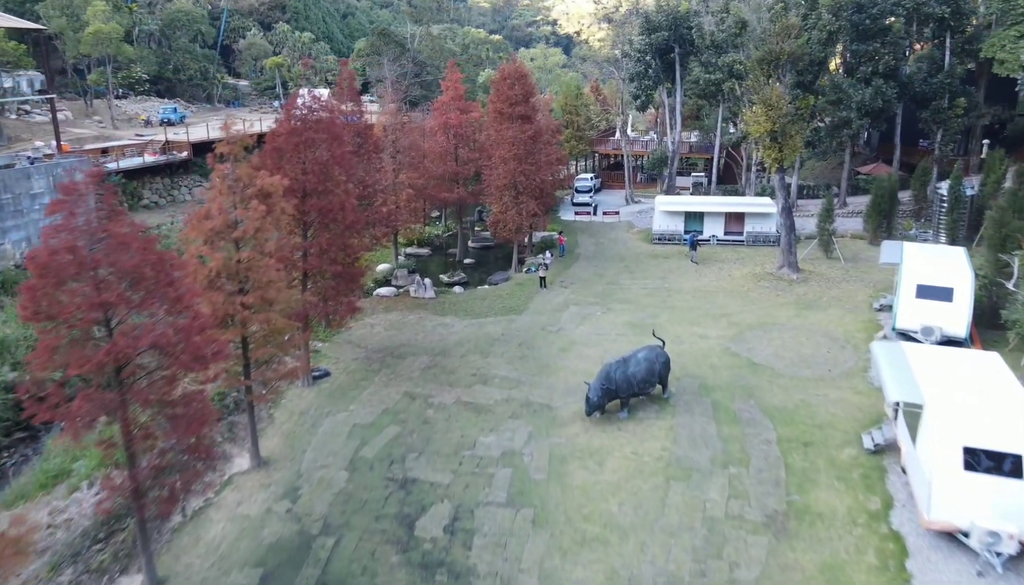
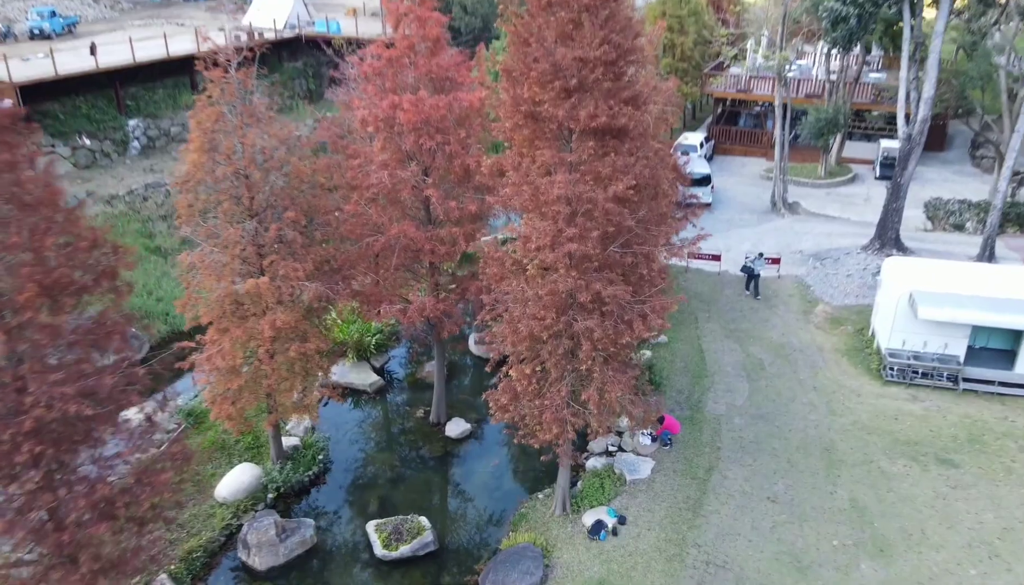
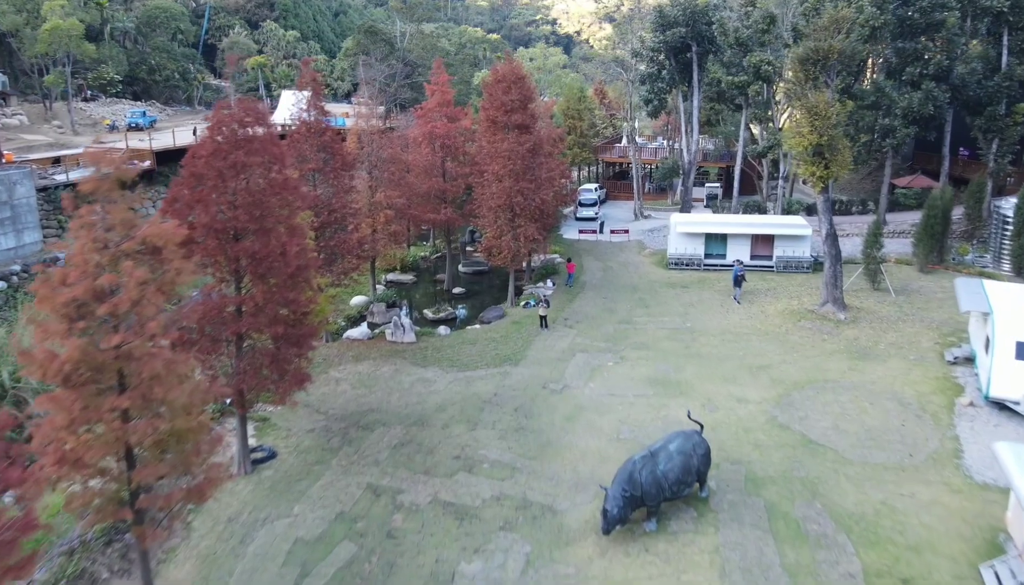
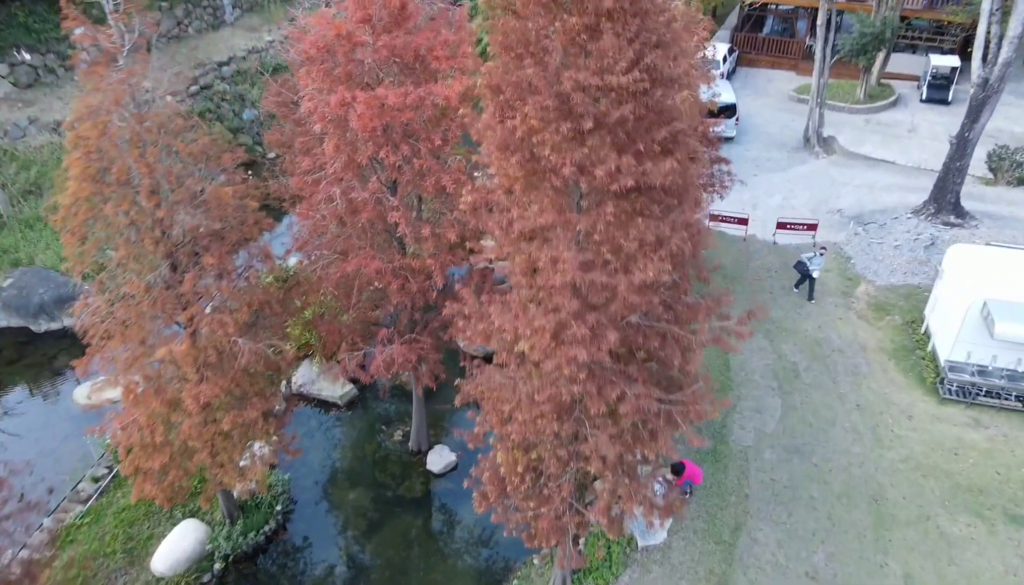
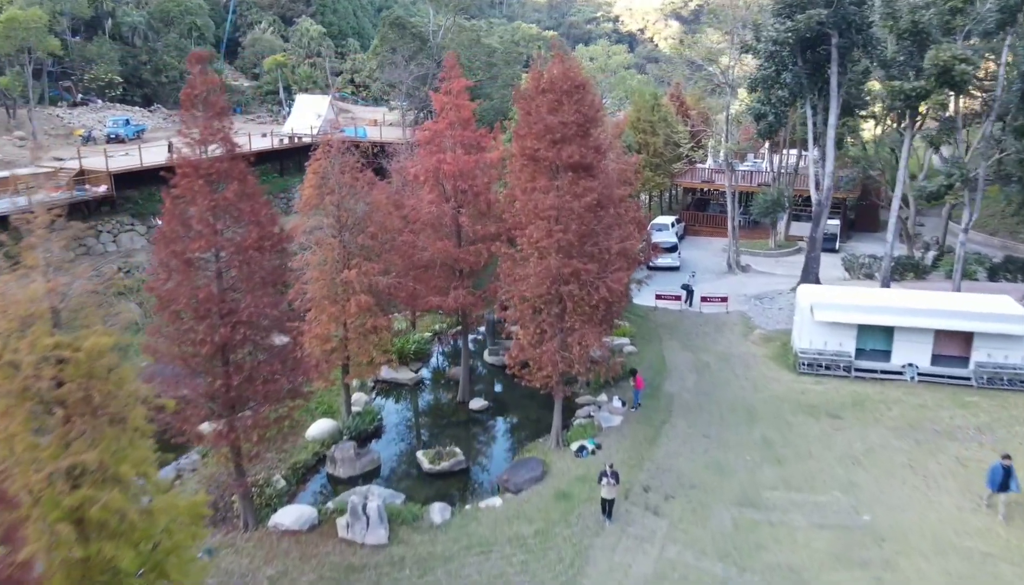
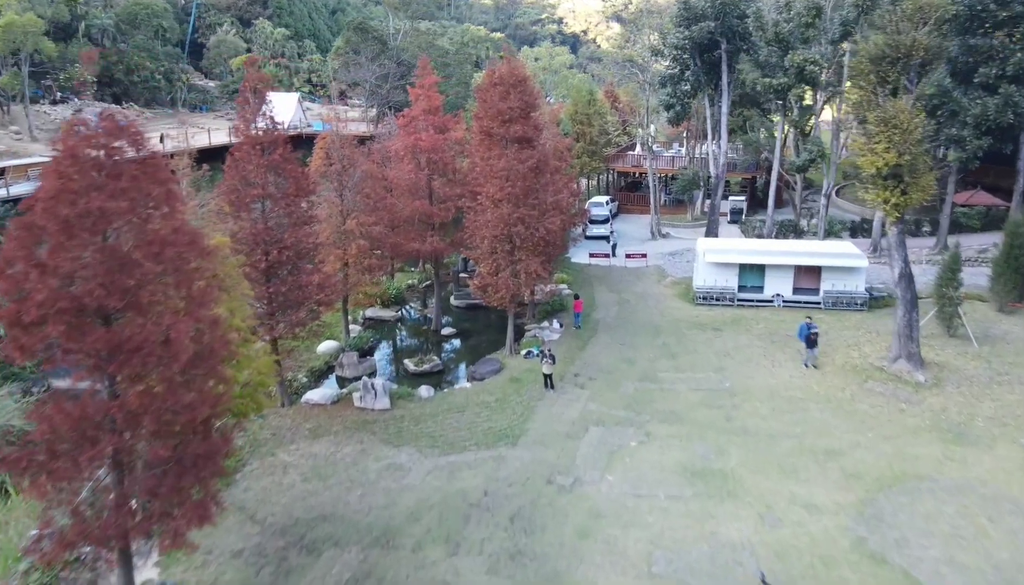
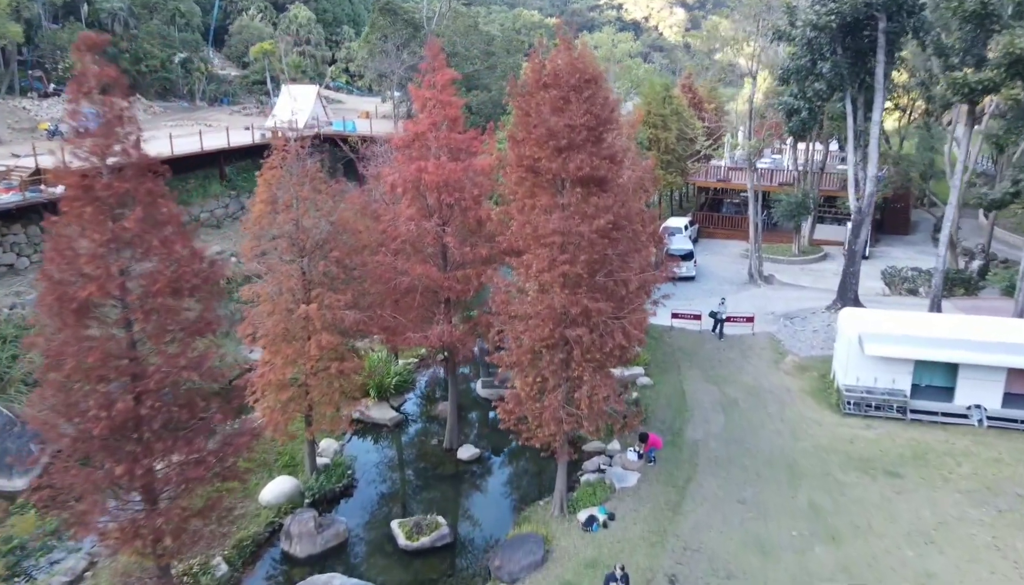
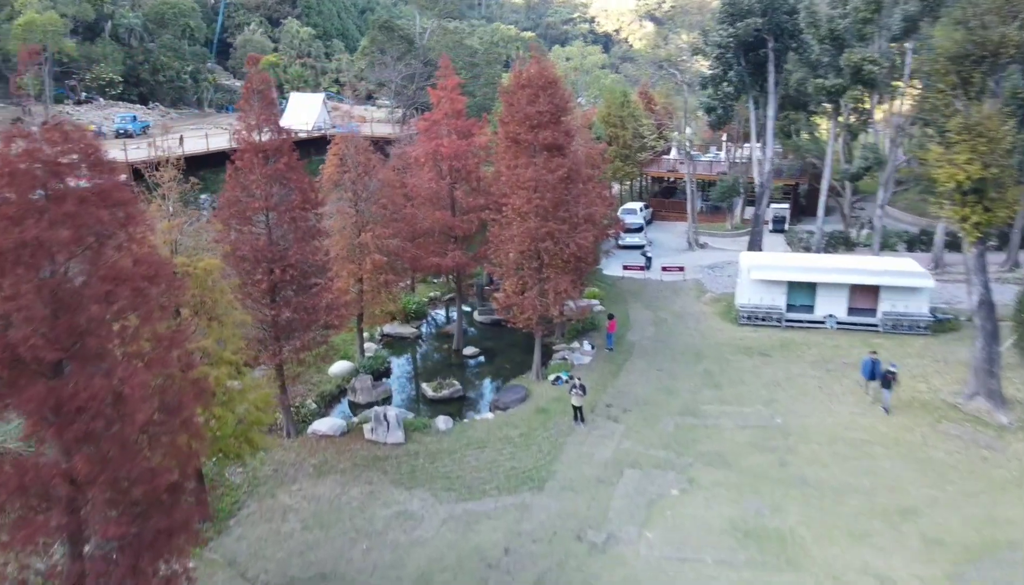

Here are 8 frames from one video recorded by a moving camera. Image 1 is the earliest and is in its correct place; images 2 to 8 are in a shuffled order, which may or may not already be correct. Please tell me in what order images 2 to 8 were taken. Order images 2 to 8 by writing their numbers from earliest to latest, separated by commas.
3, 6, 8, 5, 7, 2, 4
